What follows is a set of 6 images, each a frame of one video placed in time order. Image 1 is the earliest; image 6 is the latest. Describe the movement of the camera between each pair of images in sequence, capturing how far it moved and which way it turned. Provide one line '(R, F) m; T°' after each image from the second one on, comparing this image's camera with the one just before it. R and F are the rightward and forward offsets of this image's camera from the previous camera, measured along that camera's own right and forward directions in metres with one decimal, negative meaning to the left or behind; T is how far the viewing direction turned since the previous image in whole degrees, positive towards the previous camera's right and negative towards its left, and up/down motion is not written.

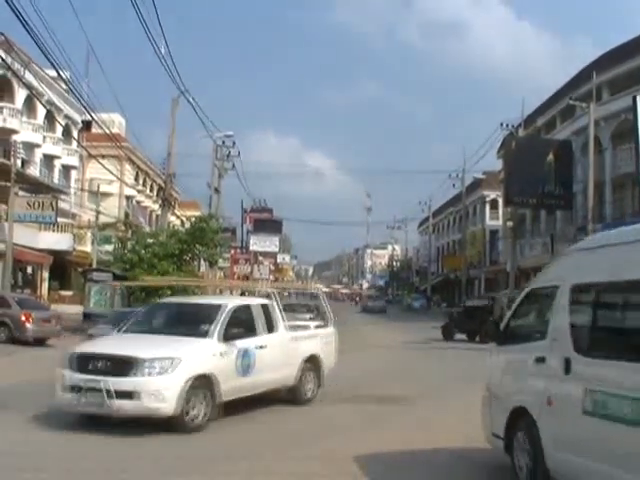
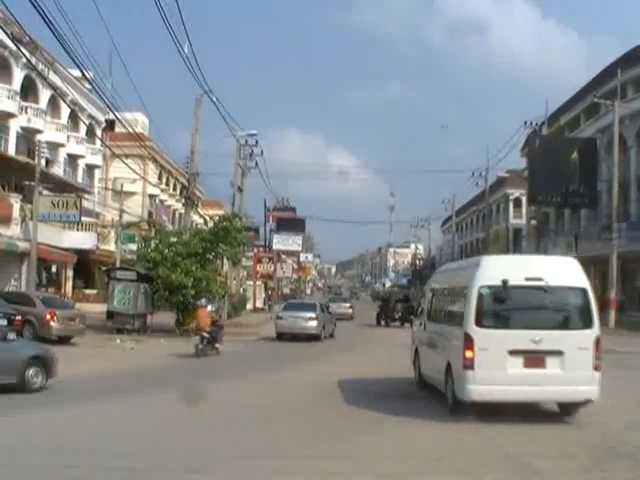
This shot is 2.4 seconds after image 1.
(0.0, 0.0) m; -1°
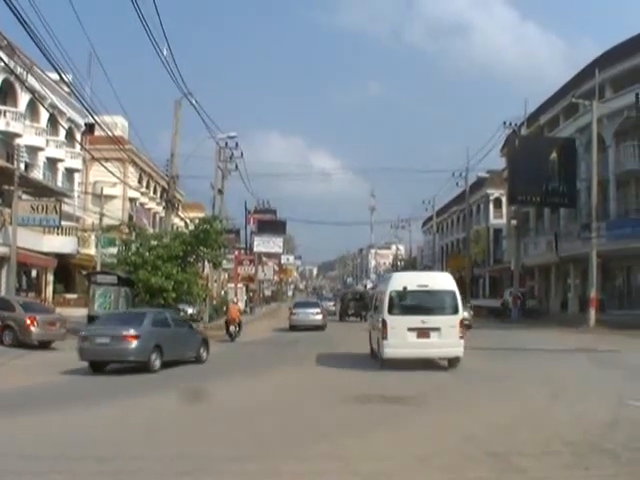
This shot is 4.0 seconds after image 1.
(+0.1, 0.0) m; +1°
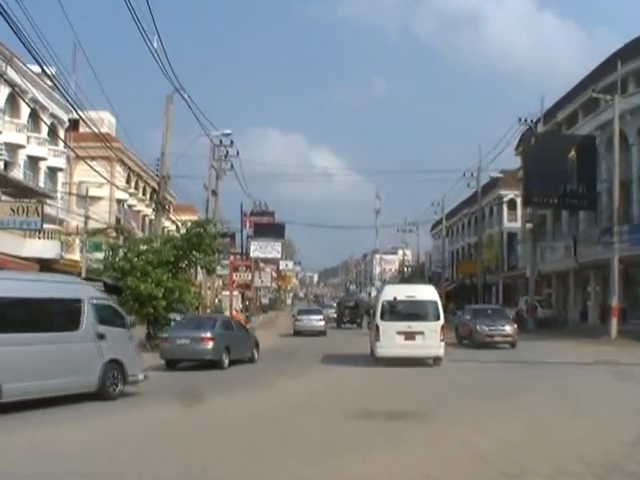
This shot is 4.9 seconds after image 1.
(0.0, +2.4) m; 0°
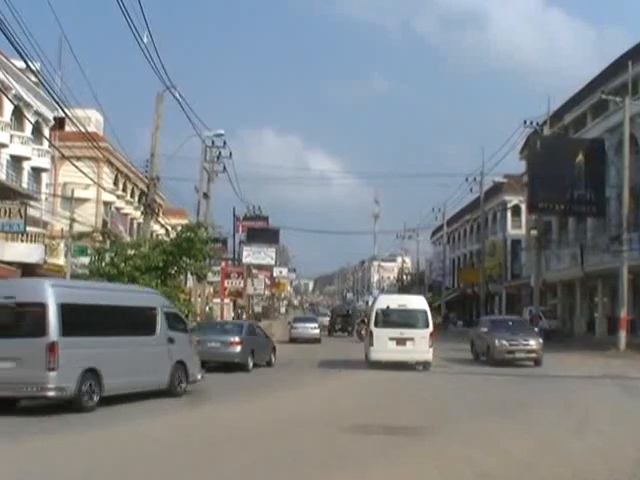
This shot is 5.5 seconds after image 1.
(0.0, +1.4) m; 0°
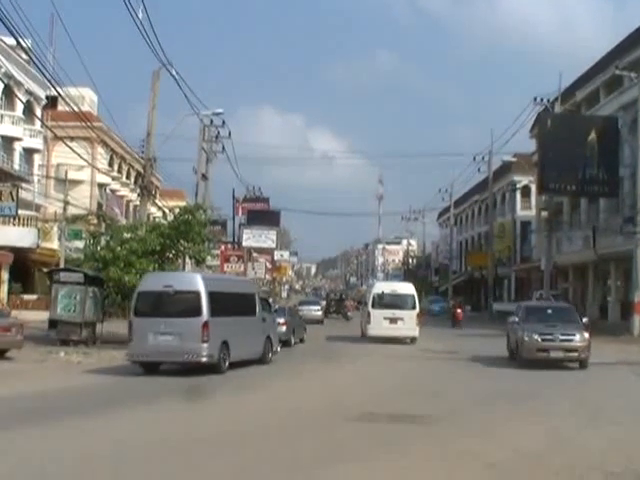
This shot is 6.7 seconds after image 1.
(0.0, +1.1) m; 0°
